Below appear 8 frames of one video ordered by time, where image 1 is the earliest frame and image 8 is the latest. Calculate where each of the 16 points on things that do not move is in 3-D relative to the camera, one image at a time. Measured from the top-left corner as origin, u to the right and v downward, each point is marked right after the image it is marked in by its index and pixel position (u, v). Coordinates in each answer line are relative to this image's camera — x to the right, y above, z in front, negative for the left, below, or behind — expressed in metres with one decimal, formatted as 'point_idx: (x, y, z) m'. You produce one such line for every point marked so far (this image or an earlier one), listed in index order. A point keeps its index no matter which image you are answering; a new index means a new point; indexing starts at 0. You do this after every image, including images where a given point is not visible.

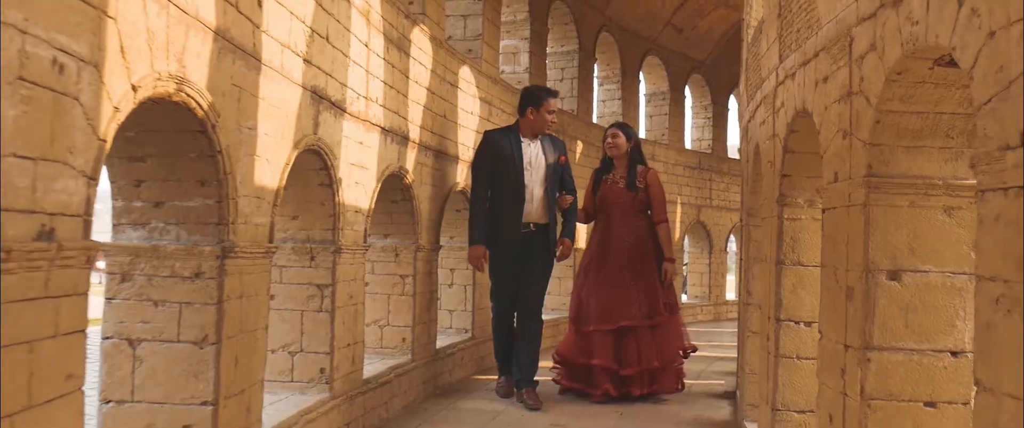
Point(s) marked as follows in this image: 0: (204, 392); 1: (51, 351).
0: (-1.2, -0.7, +3.3) m
1: (-1.1, -0.3, +2.1) m
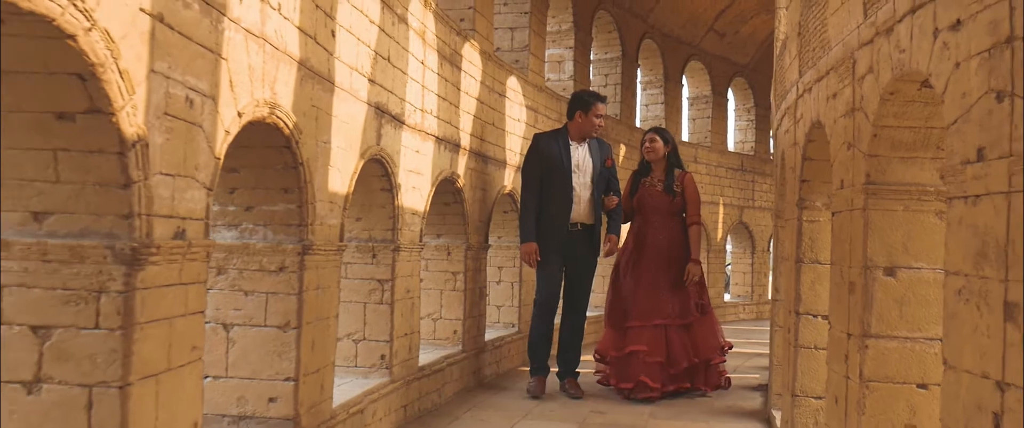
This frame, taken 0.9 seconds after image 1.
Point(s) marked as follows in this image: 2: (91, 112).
0: (-1.0, -0.7, +3.9) m
1: (-1.0, -0.3, +2.7) m
2: (-1.1, +0.3, +2.2) m
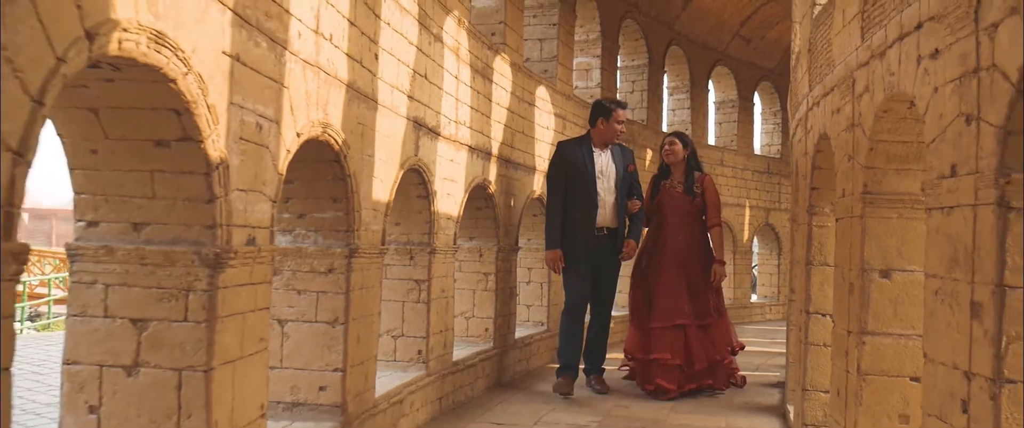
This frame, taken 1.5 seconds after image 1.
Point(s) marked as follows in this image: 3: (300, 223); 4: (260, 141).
0: (-0.9, -0.7, +4.3) m
1: (-0.9, -0.4, +3.1) m
2: (-1.0, +0.2, +2.6) m
3: (-1.1, 0.0, +4.4) m
4: (-0.9, +0.3, +3.1) m
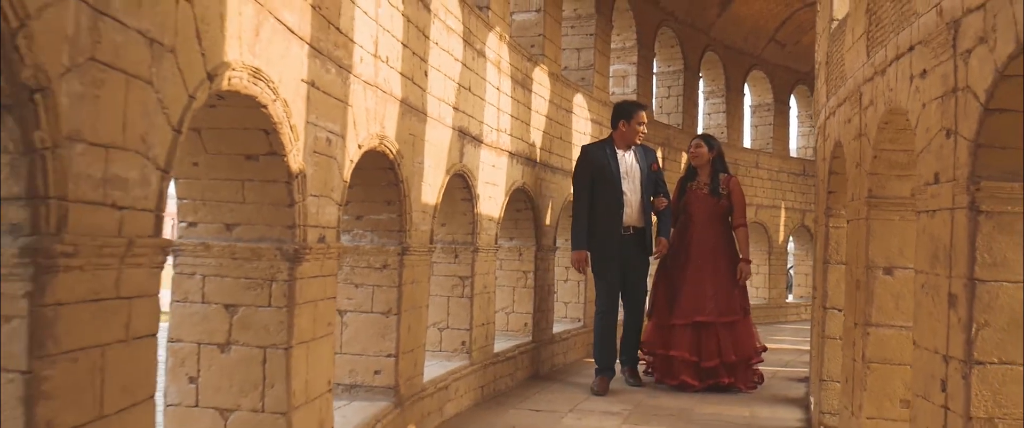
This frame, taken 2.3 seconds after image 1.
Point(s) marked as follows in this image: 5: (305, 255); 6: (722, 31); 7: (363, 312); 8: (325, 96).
0: (-0.7, -0.7, +4.8) m
1: (-0.8, -0.4, +3.6) m
2: (-0.9, +0.2, +3.1) m
3: (-0.9, -0.1, +4.9) m
4: (-0.8, +0.3, +3.6) m
5: (-0.8, -0.2, +3.3) m
6: (+3.3, +2.8, +13.4) m
7: (-0.9, -0.6, +4.9) m
8: (-0.8, +0.5, +3.5) m
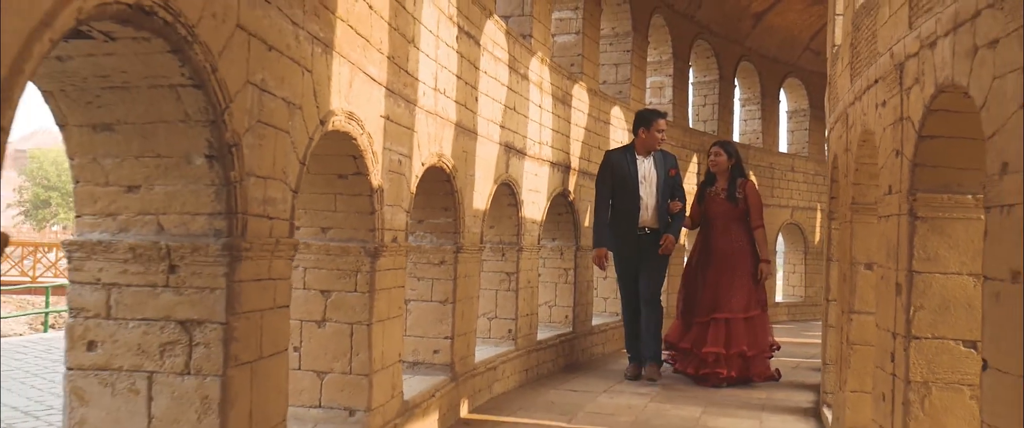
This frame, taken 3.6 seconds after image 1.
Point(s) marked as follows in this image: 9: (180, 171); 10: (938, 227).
0: (-0.4, -0.8, +5.8) m
1: (-0.6, -0.4, +4.6) m
2: (-0.7, +0.2, +4.1) m
3: (-0.6, -0.1, +5.8) m
4: (-0.6, +0.2, +4.5) m
5: (-0.6, -0.2, +4.2) m
6: (+4.0, +2.8, +14.1) m
7: (-0.6, -0.6, +5.8) m
8: (-0.6, +0.4, +4.5) m
9: (-1.0, +0.1, +2.7) m
10: (+1.9, -0.1, +3.8) m
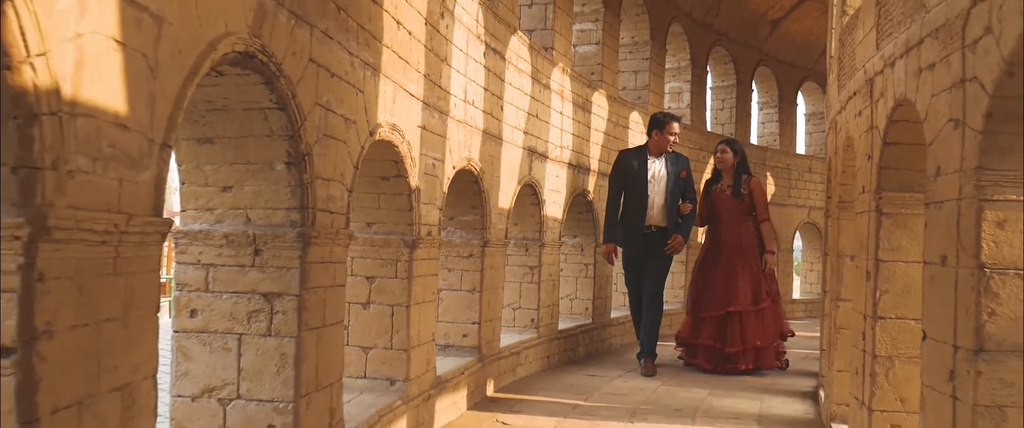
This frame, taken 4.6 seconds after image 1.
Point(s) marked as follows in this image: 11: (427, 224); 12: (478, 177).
0: (-0.3, -0.8, +6.4) m
1: (-0.5, -0.4, +5.2) m
2: (-0.6, +0.2, +4.7) m
3: (-0.5, -0.1, +6.5) m
4: (-0.5, +0.2, +5.2) m
5: (-0.5, -0.2, +4.9) m
6: (+4.4, +2.8, +14.6) m
7: (-0.4, -0.6, +6.5) m
8: (-0.5, +0.5, +5.1) m
9: (-1.0, +0.2, +3.4) m
10: (+2.0, 0.0, +4.4) m
11: (-0.5, -0.1, +5.1) m
12: (-0.2, +0.3, +6.3) m
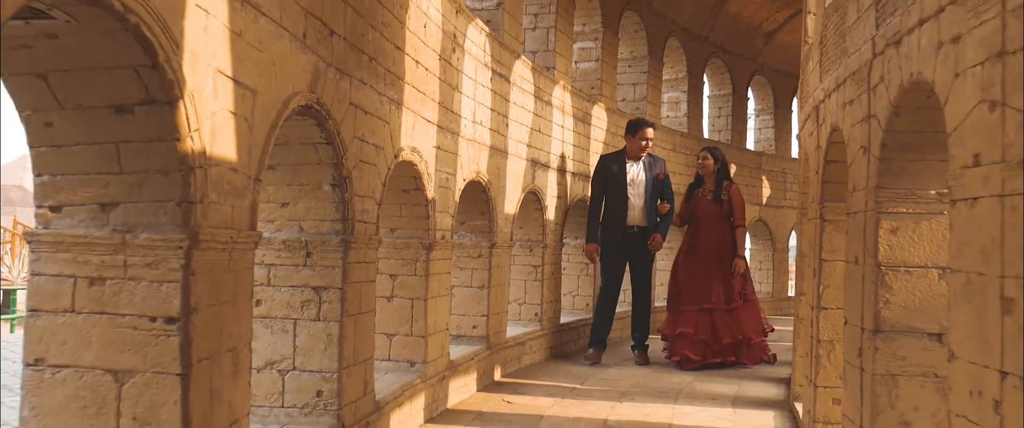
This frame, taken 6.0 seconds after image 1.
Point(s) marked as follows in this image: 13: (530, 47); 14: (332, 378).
0: (-0.2, -0.8, +7.3) m
1: (-0.5, -0.4, +6.1) m
2: (-0.6, +0.2, +5.6) m
3: (-0.4, -0.1, +7.4) m
4: (-0.4, +0.2, +6.1) m
5: (-0.5, -0.2, +5.8) m
6: (+4.6, +2.8, +15.4) m
7: (-0.4, -0.6, +7.3) m
8: (-0.5, +0.4, +6.0) m
9: (-1.0, +0.1, +4.2) m
10: (+2.0, -0.1, +5.2) m
11: (-0.5, -0.1, +6.0) m
12: (-0.2, +0.2, +7.1) m
13: (+0.2, +1.7, +9.1) m
14: (-0.9, -0.8, +4.3) m
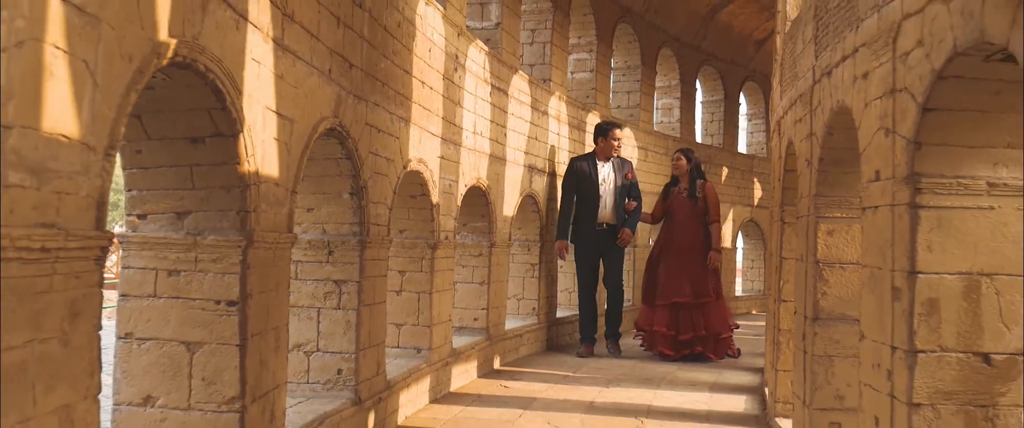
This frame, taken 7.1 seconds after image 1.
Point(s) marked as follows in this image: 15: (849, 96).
0: (-0.3, -0.8, +7.9) m
1: (-0.5, -0.5, +6.8) m
2: (-0.7, +0.1, +6.3) m
3: (-0.4, -0.1, +8.0) m
4: (-0.5, +0.2, +6.7) m
5: (-0.5, -0.2, +6.5) m
6: (+4.6, +2.8, +16.0) m
7: (-0.4, -0.6, +8.0) m
8: (-0.5, +0.4, +6.7) m
9: (-1.0, +0.1, +4.9) m
10: (+1.9, -0.1, +5.9) m
11: (-0.5, -0.1, +6.6) m
12: (-0.2, +0.2, +7.8) m
13: (+0.2, +1.7, +9.7) m
14: (-0.9, -0.8, +4.9) m
15: (+1.5, +0.5, +4.0) m
